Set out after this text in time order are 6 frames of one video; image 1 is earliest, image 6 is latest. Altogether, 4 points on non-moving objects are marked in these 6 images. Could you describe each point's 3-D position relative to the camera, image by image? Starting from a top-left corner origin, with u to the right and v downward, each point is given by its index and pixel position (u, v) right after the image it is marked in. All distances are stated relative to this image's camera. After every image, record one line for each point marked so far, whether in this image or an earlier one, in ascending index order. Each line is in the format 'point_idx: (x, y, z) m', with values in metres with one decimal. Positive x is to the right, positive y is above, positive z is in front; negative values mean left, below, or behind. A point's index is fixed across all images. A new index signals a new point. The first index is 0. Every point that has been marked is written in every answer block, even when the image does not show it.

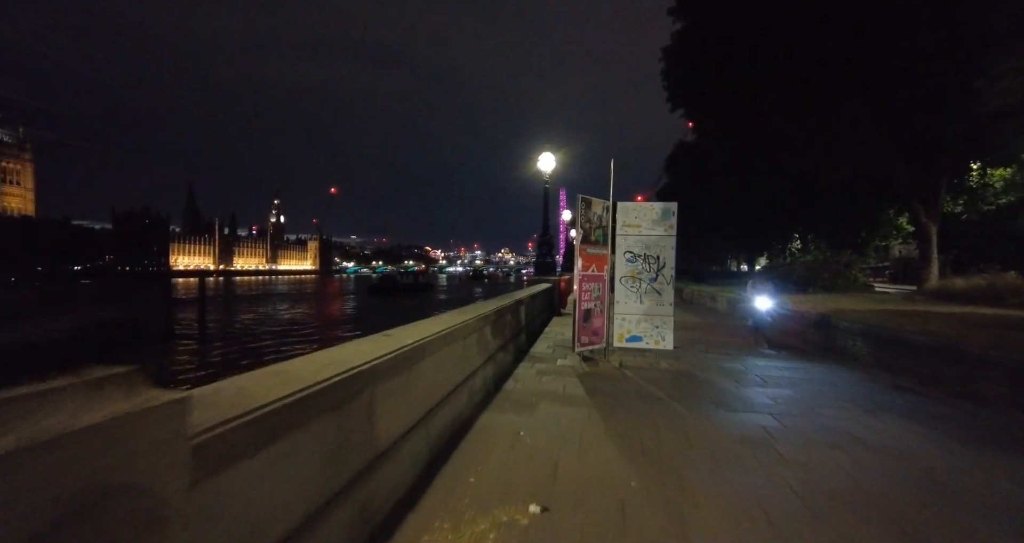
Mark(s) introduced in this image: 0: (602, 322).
0: (+2.1, -1.2, +10.0) m
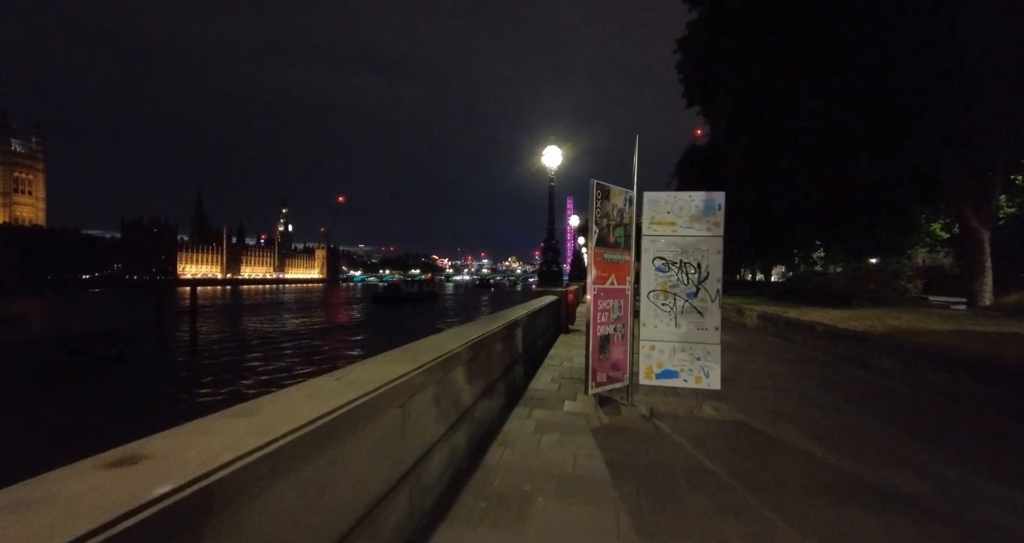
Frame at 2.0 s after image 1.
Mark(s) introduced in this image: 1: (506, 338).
0: (+1.9, -1.4, +7.5) m
1: (-0.1, -1.2, +7.7) m
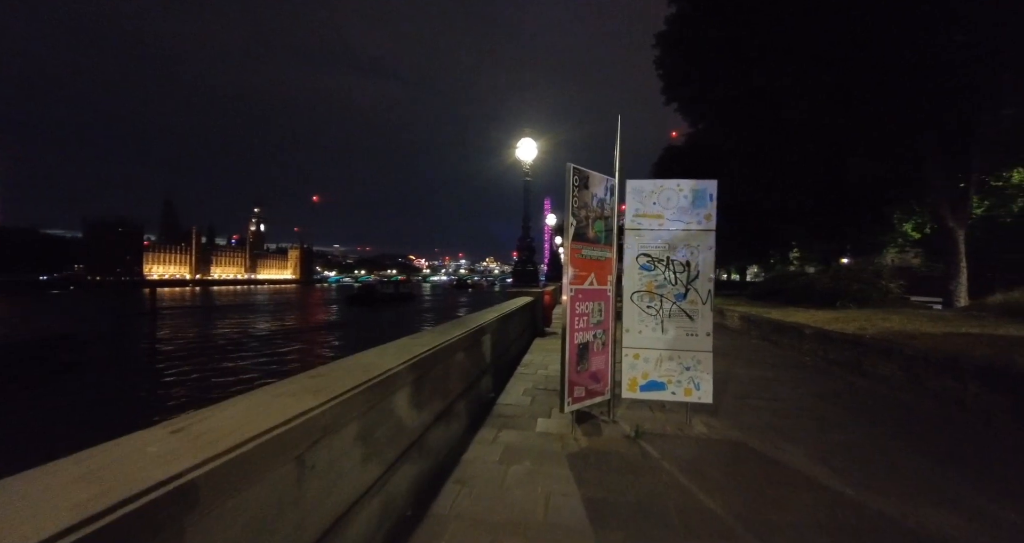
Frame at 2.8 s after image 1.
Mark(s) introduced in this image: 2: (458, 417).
0: (+1.4, -1.4, +6.6) m
1: (-0.6, -1.2, +6.7) m
2: (-0.7, -1.9, +5.8) m
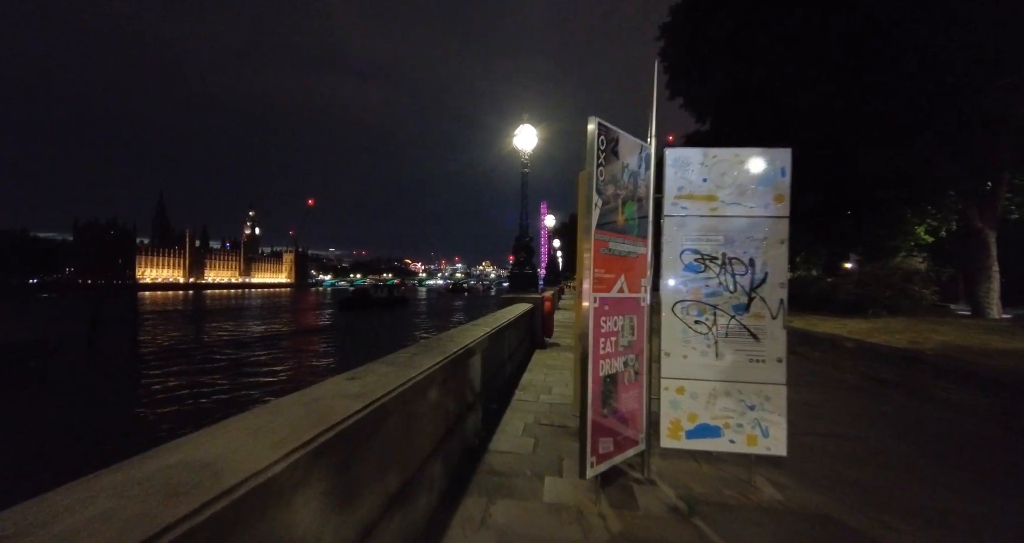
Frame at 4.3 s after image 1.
0: (+1.4, -1.4, +4.7) m
1: (-0.6, -1.2, +4.9) m
2: (-0.7, -1.9, +3.9) m
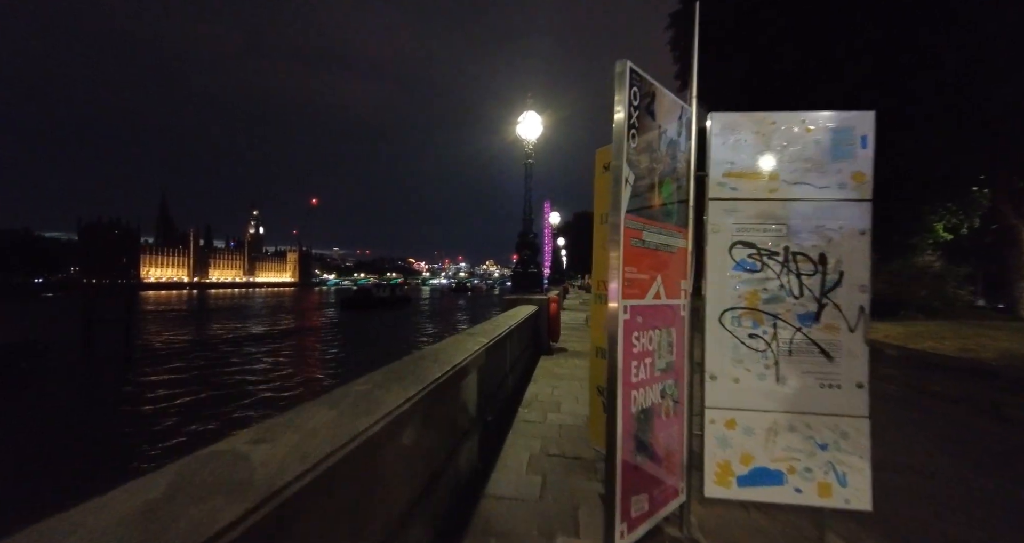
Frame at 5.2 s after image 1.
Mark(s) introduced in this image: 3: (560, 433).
0: (+1.4, -1.4, +3.7) m
1: (-0.6, -1.2, +3.8) m
2: (-0.7, -1.9, +2.9) m
3: (+0.7, -2.3, +6.2) m
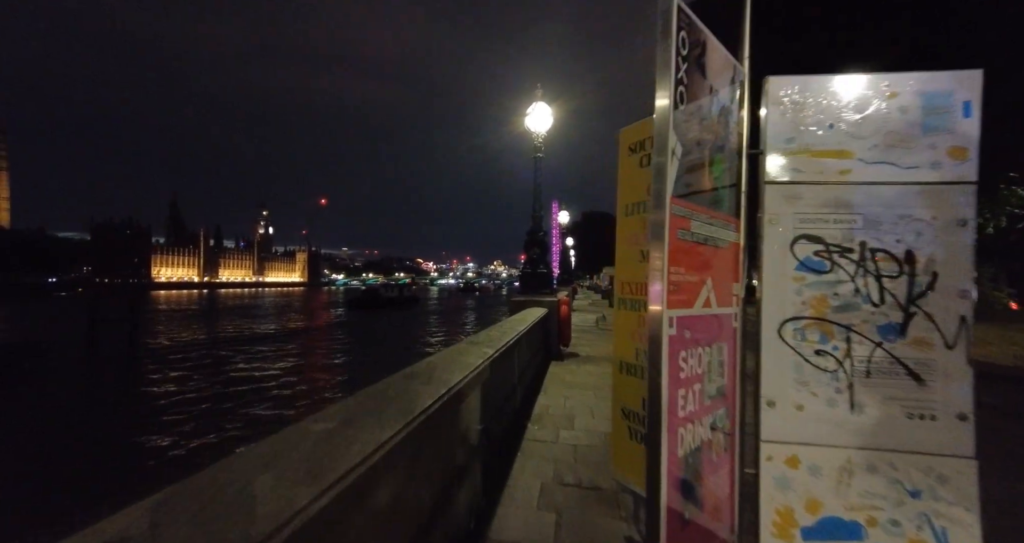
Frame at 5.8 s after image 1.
0: (+1.5, -1.4, +2.9) m
1: (-0.6, -1.2, +3.1) m
2: (-0.7, -1.9, +2.2) m
3: (+0.8, -2.3, +5.4) m
